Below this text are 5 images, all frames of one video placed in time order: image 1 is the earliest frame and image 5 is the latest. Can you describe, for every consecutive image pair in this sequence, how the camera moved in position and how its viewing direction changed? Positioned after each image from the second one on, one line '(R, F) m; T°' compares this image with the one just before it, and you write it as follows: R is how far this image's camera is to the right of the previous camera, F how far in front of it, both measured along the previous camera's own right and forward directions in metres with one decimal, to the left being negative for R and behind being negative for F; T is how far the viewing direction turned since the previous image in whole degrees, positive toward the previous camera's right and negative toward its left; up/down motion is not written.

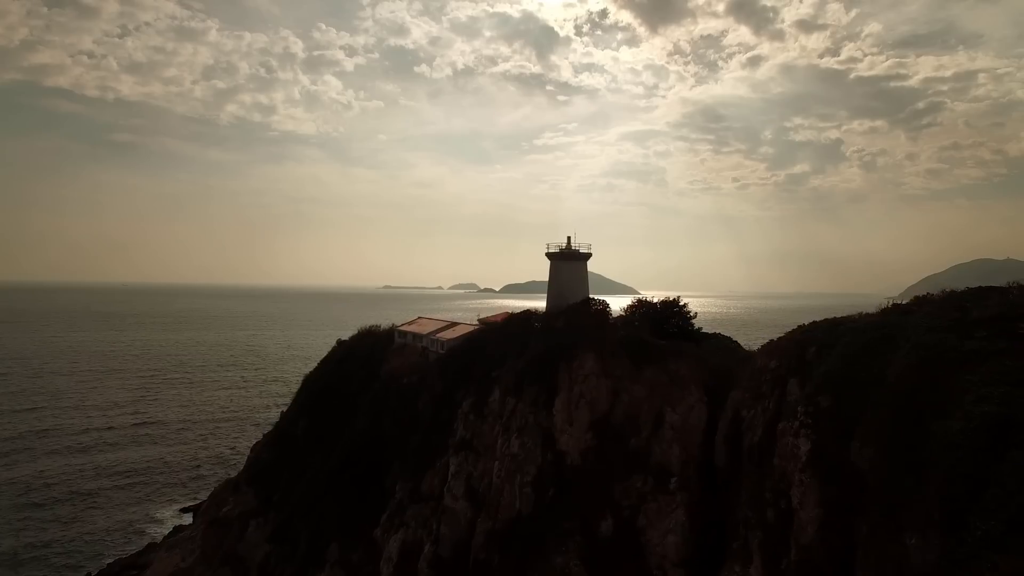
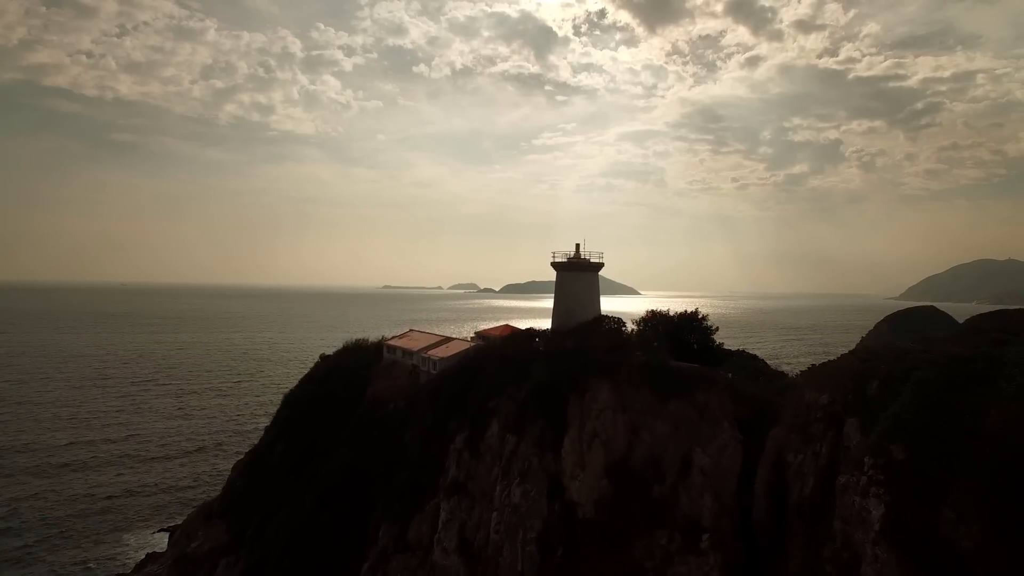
(0.0, +1.4) m; 0°
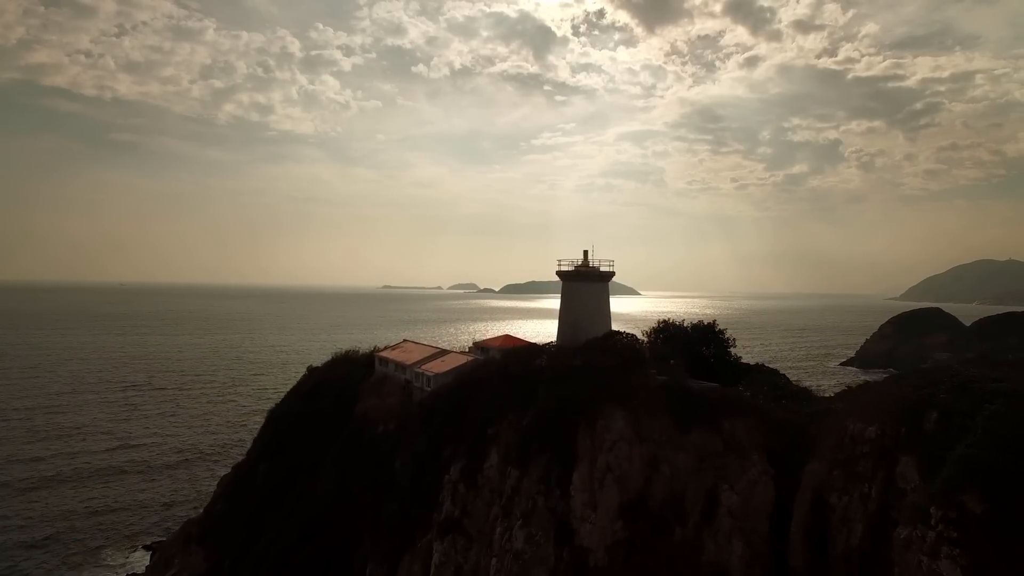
(-0.7, +0.1) m; 0°
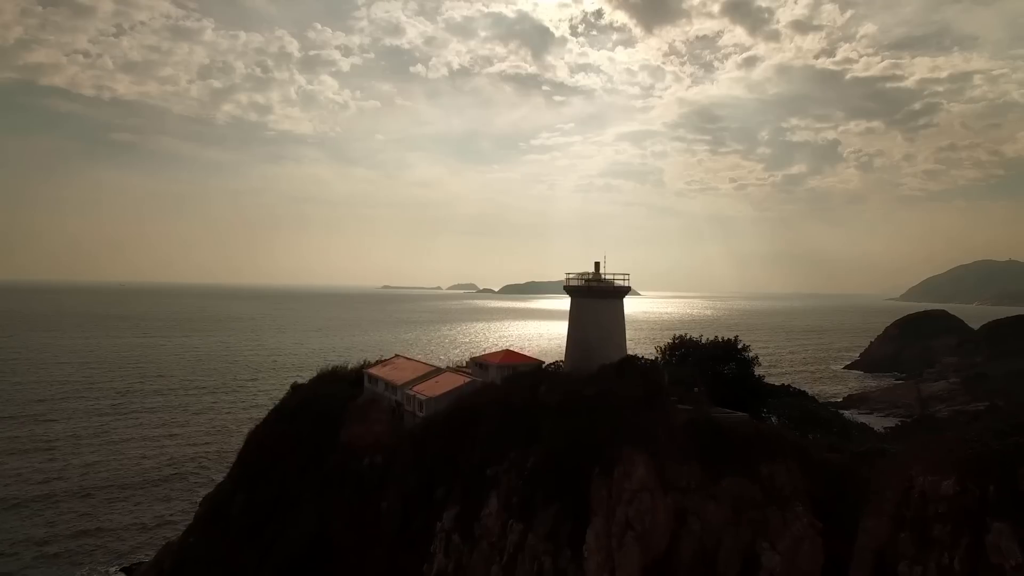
(-1.1, -0.4) m; 0°
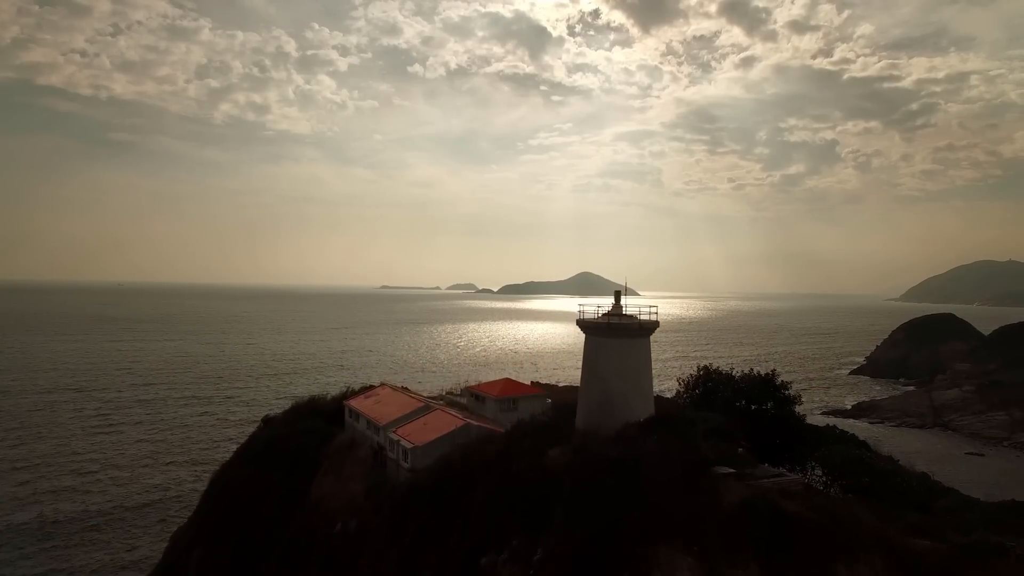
(-0.6, +0.9) m; 0°
